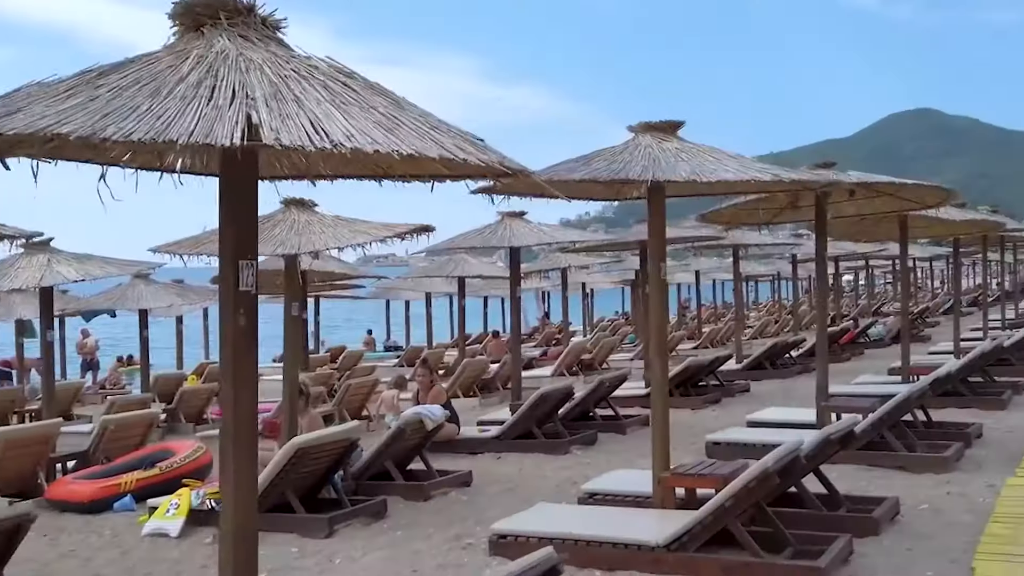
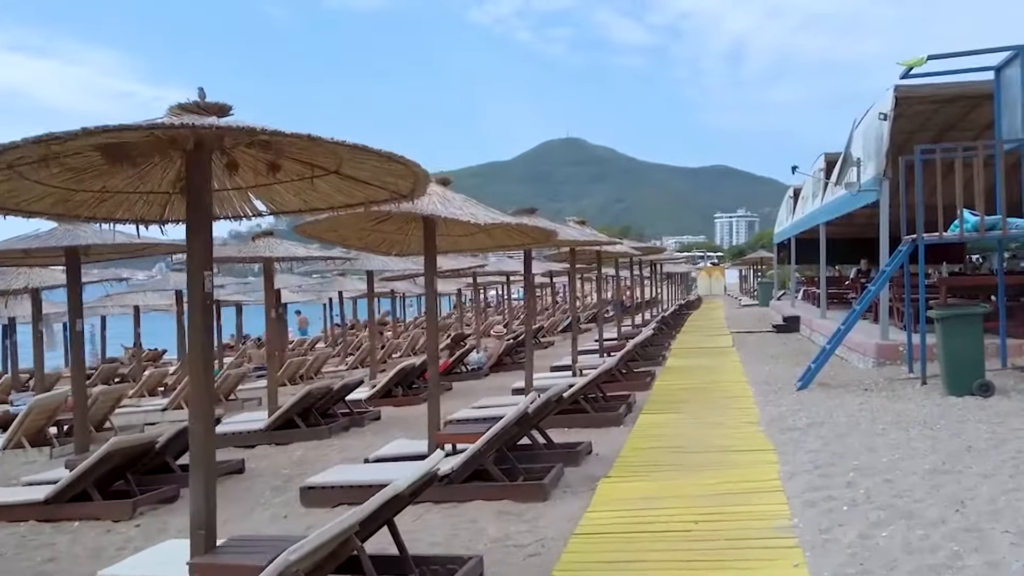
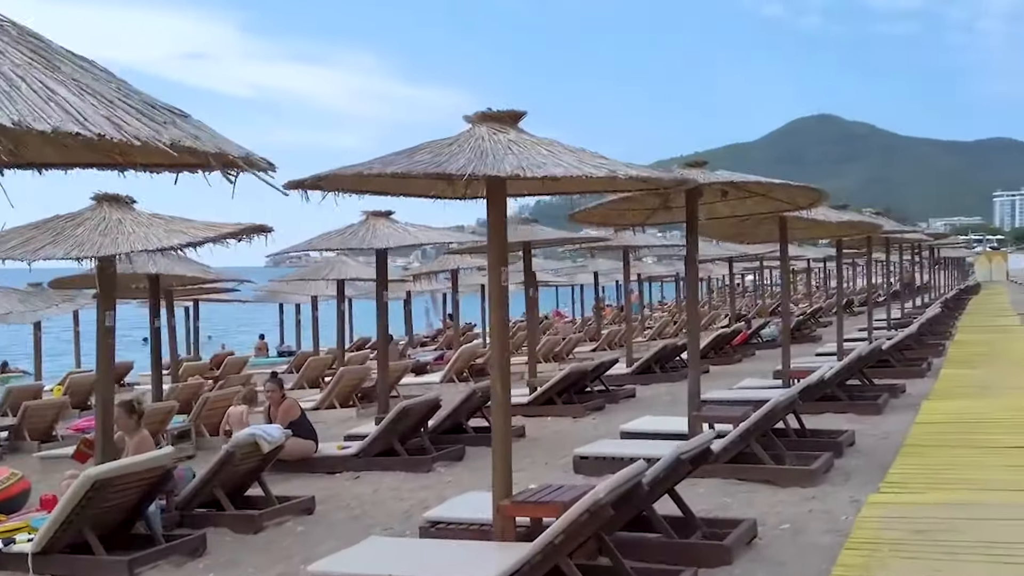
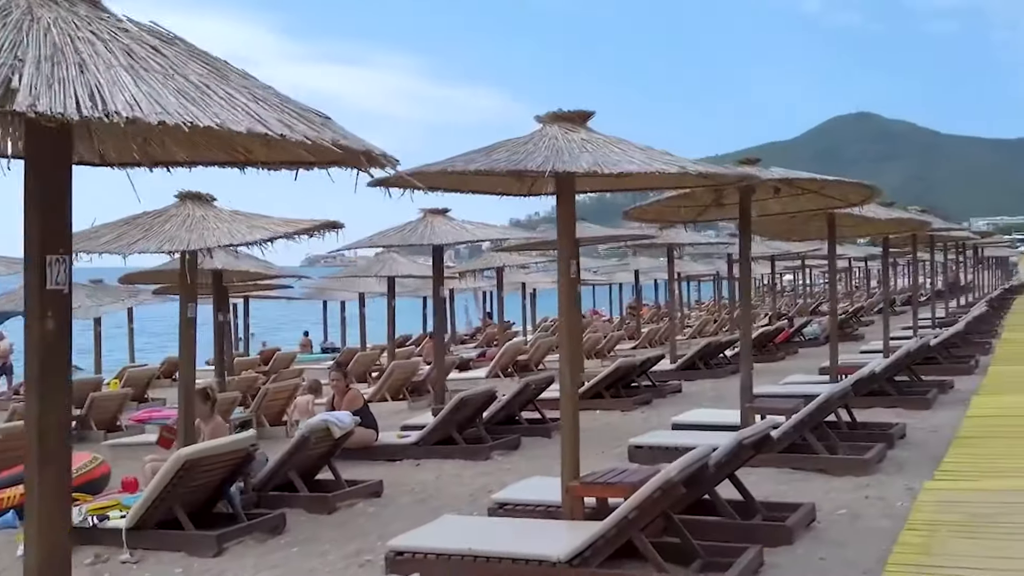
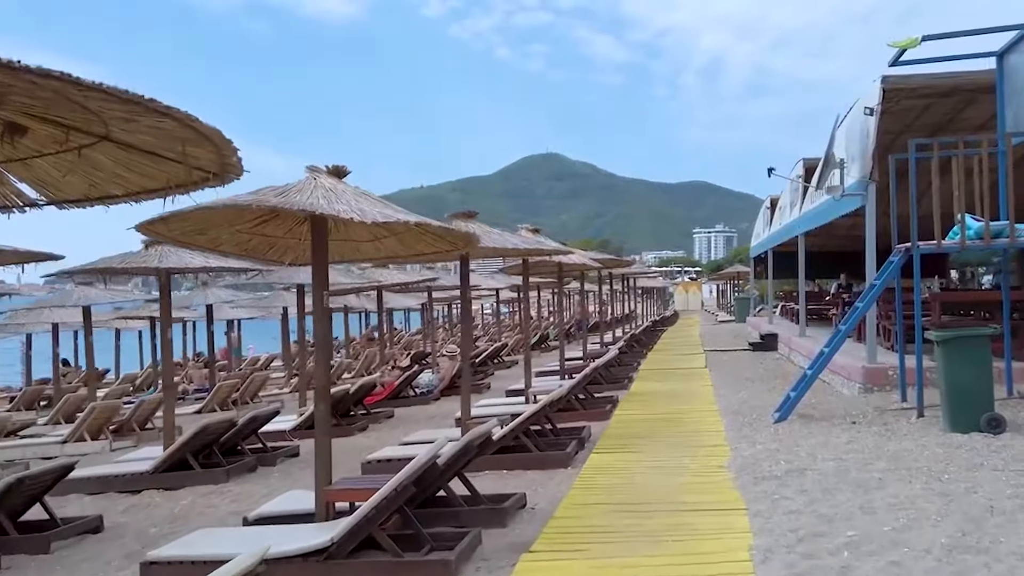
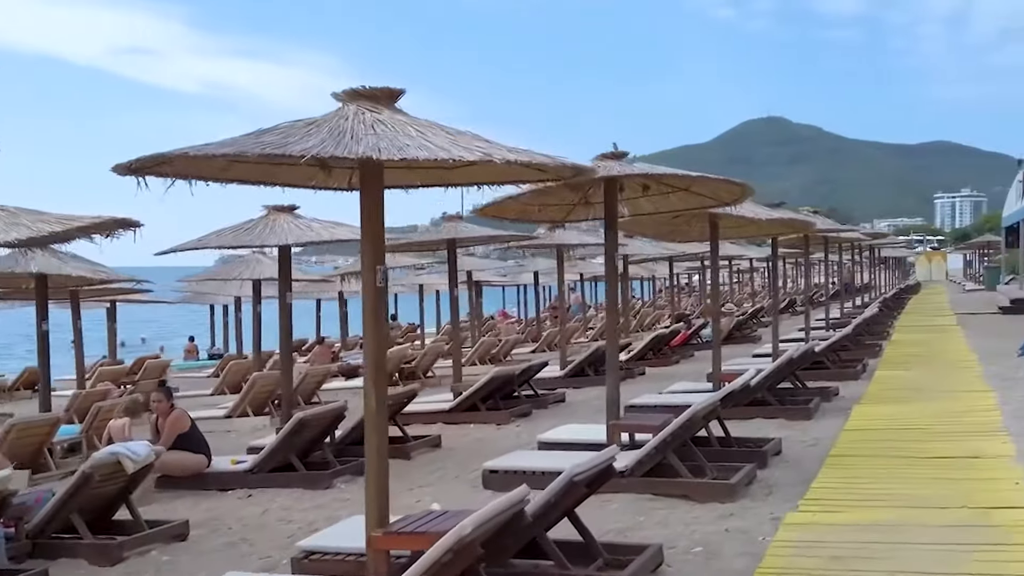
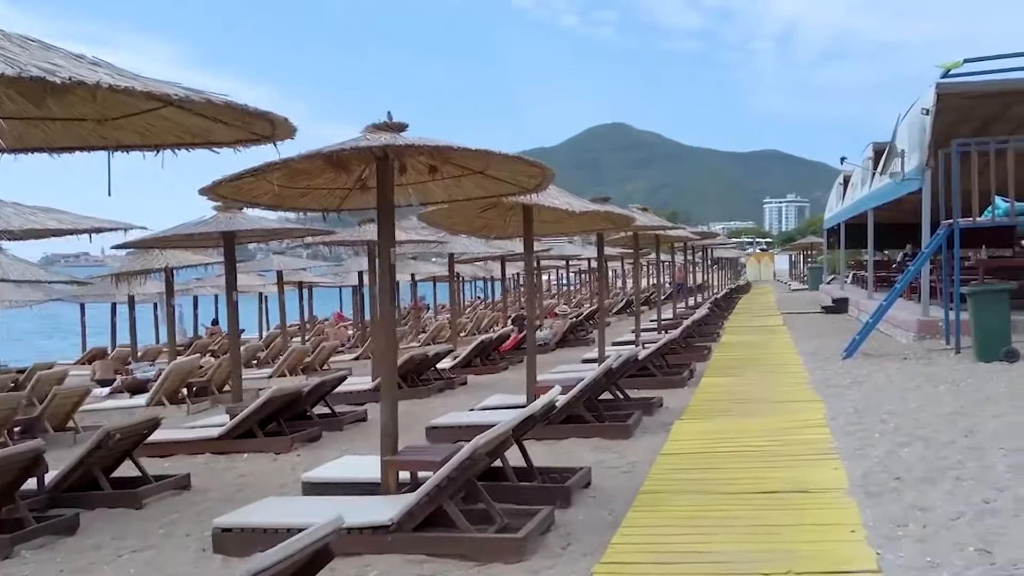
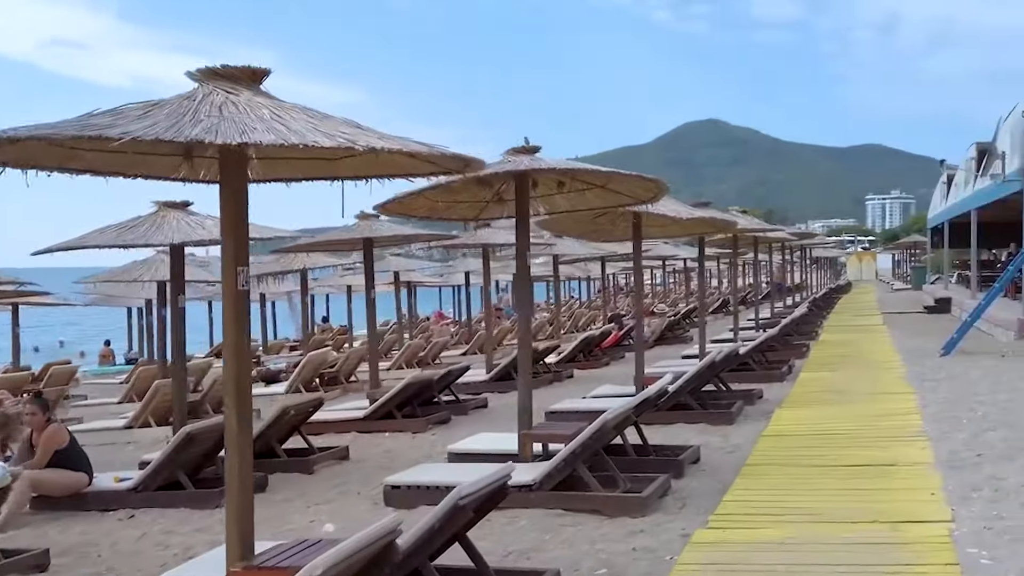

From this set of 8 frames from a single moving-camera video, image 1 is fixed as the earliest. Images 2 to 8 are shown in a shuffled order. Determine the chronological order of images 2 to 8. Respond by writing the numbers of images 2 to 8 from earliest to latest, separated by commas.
4, 3, 6, 8, 7, 2, 5
